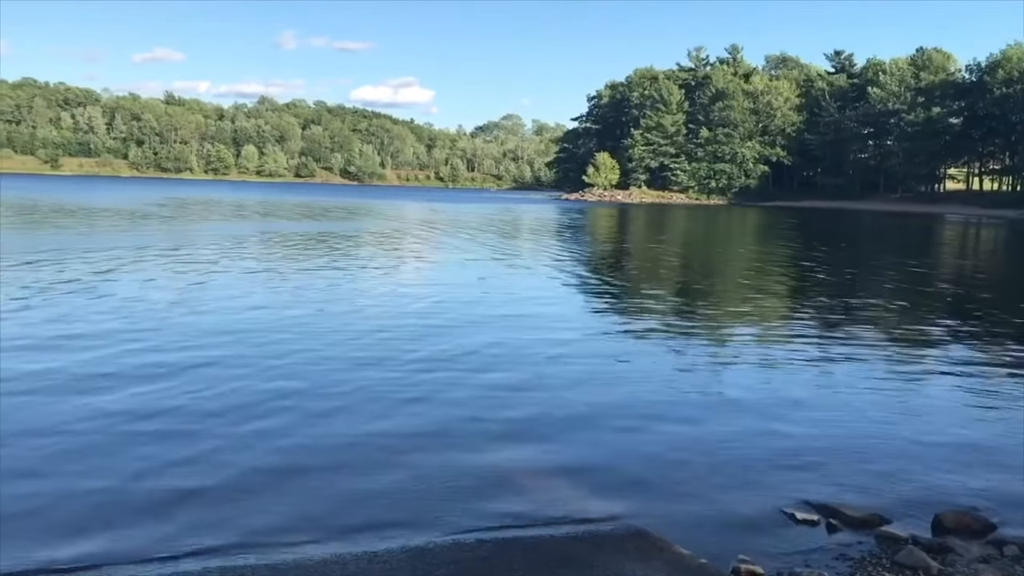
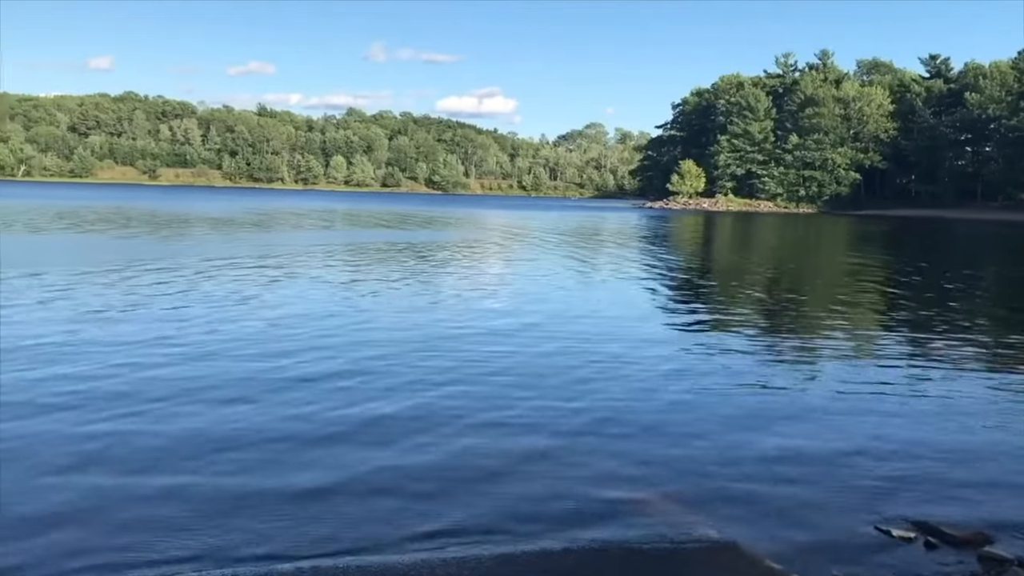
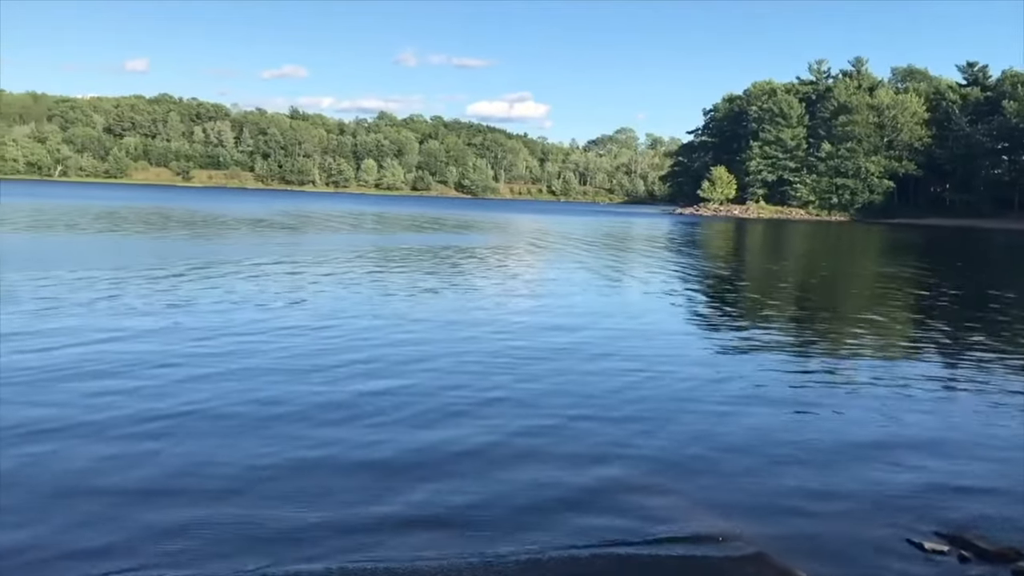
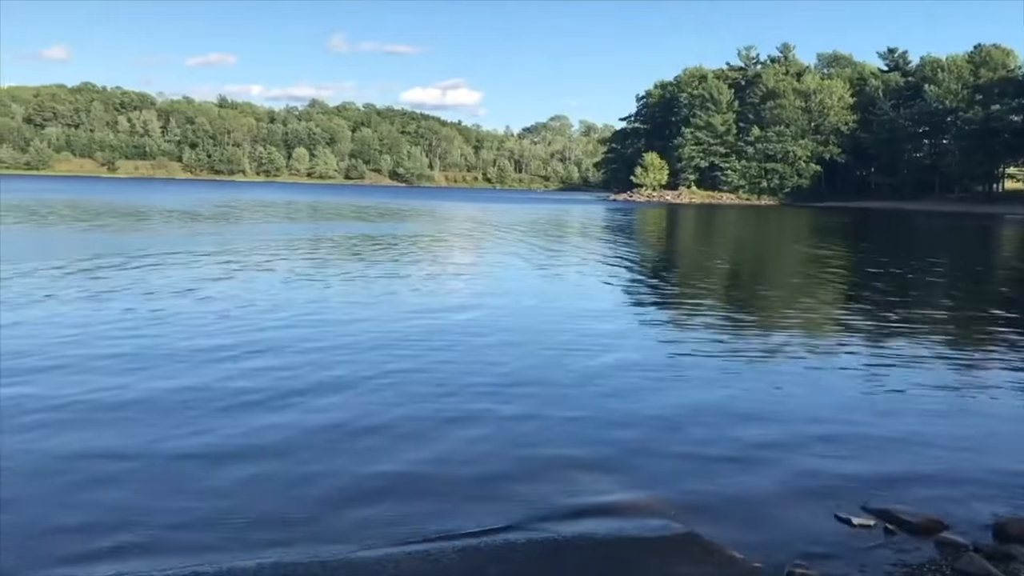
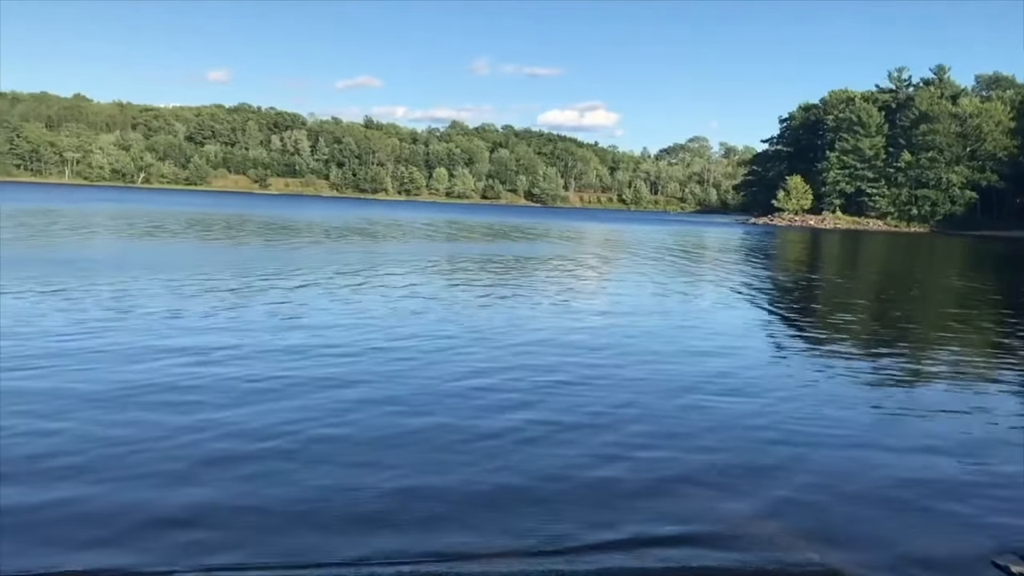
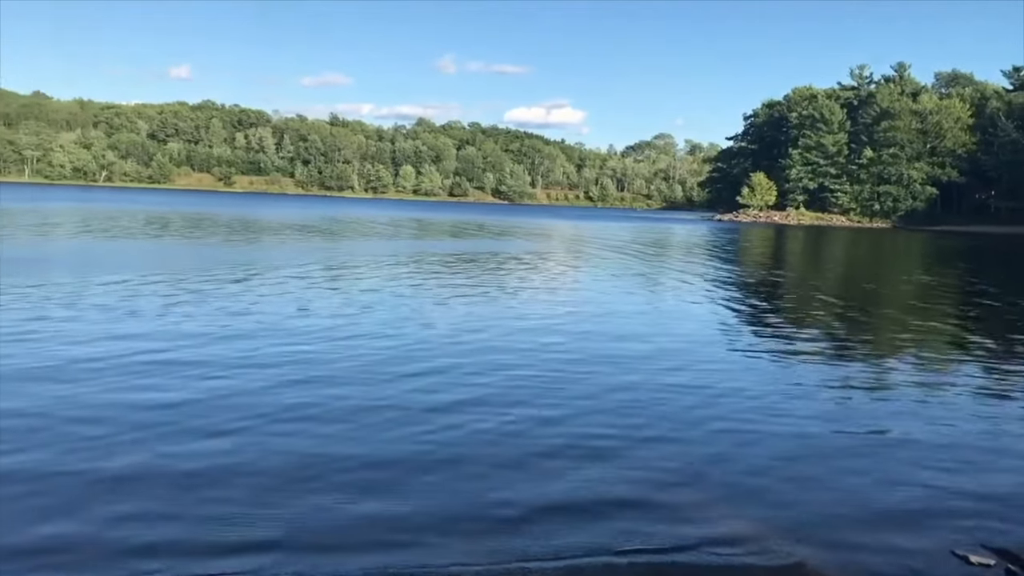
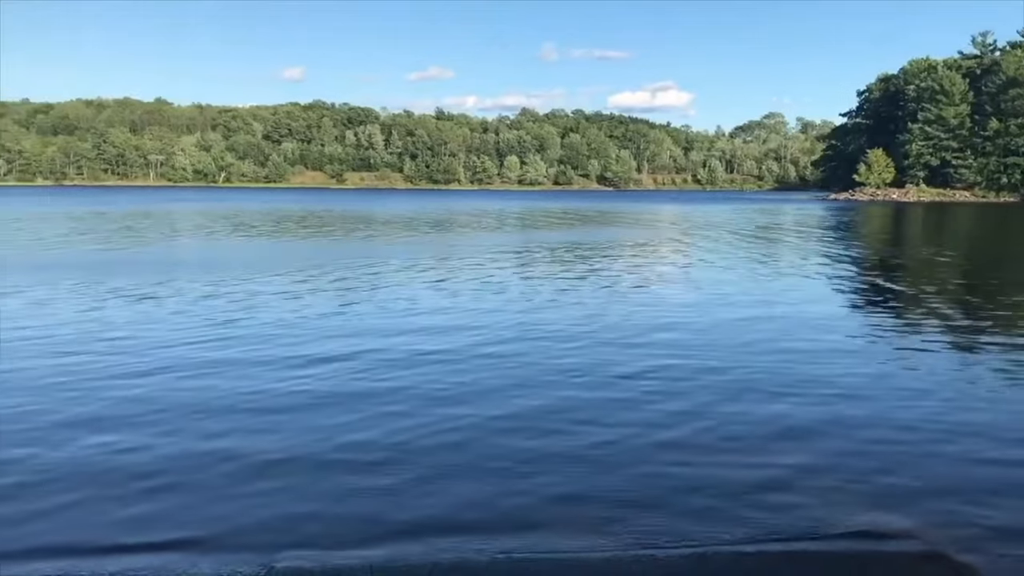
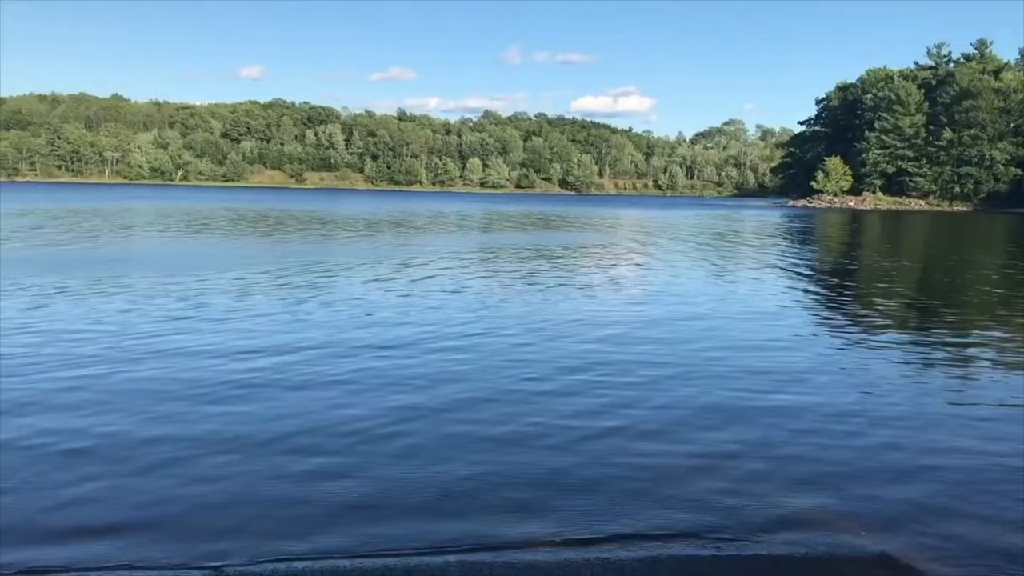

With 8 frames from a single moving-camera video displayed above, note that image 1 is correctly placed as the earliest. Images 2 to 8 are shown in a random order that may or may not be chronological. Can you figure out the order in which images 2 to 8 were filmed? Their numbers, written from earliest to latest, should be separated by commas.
4, 2, 3, 6, 5, 8, 7
